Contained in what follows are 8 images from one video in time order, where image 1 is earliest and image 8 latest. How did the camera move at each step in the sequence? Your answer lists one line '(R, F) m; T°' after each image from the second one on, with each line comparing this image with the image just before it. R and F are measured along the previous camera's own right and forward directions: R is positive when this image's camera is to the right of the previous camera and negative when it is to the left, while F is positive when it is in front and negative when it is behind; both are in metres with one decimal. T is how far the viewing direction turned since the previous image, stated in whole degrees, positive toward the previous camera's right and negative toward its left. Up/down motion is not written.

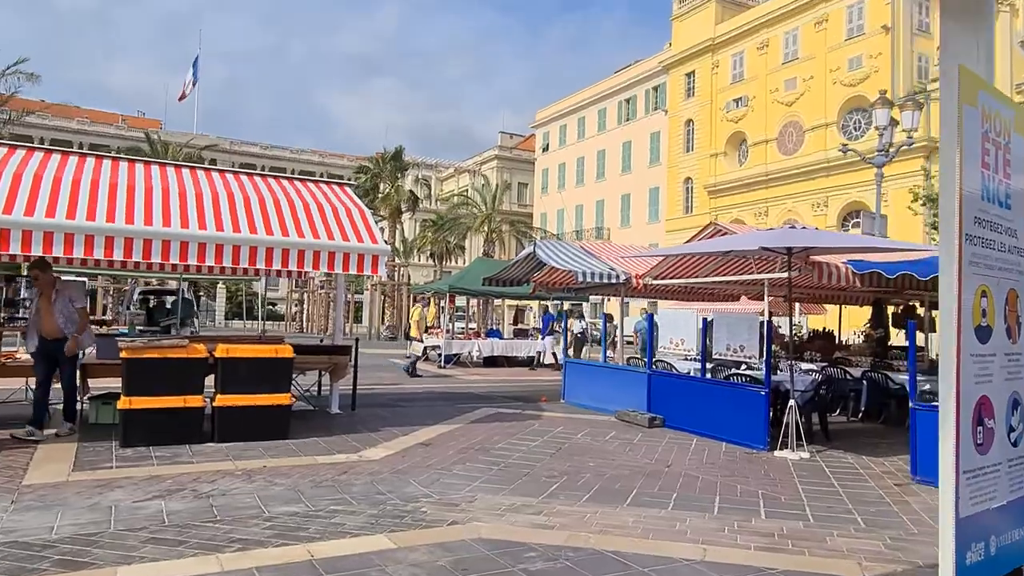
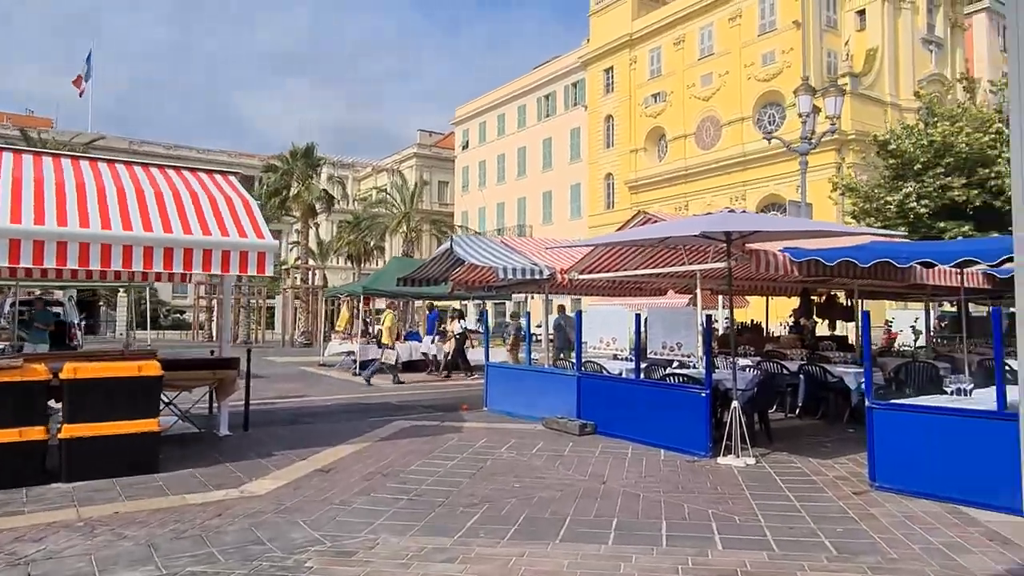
(+0.1, +1.0) m; +6°
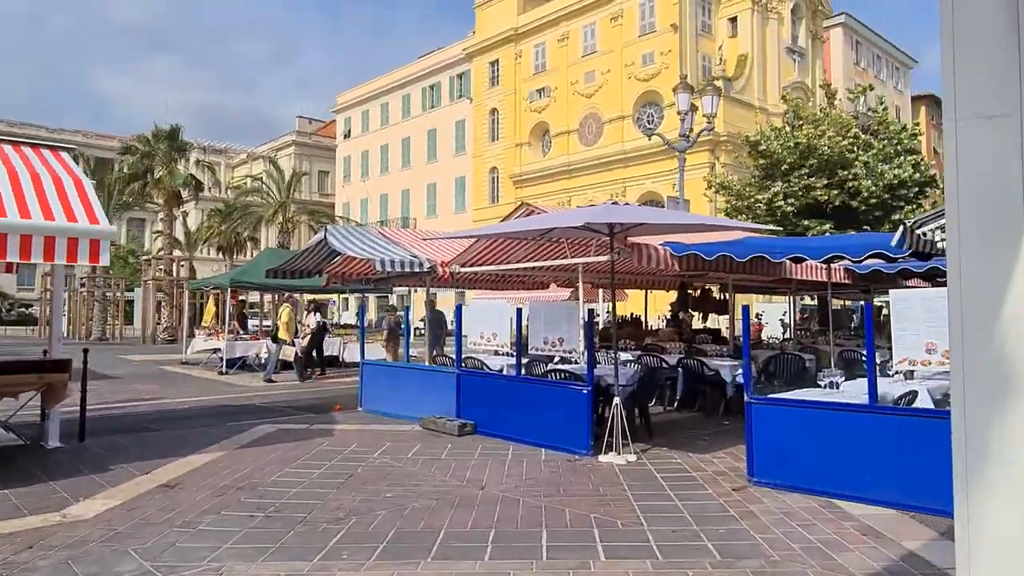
(+0.1, +0.4) m; +9°
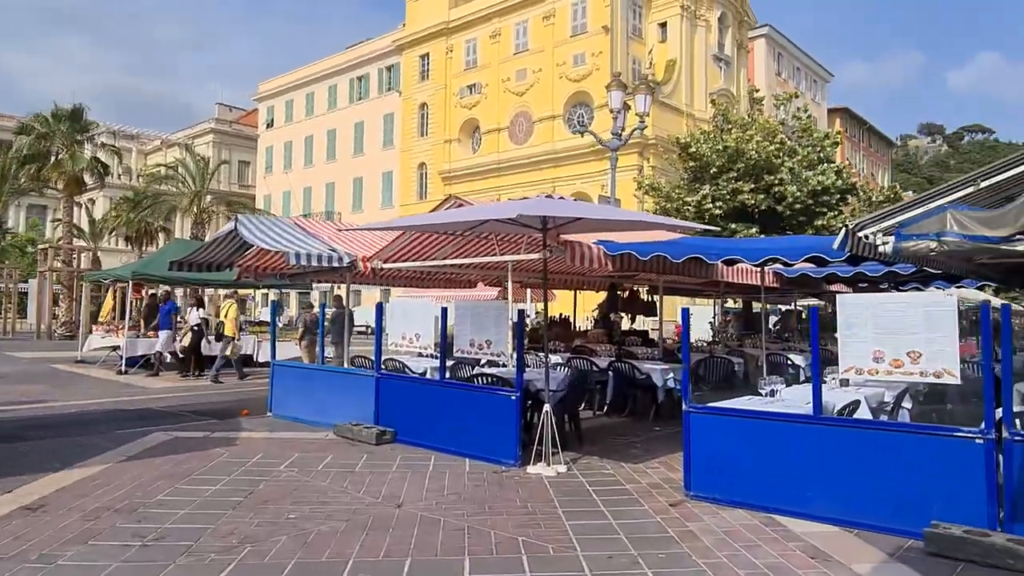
(0.0, +0.5) m; +6°
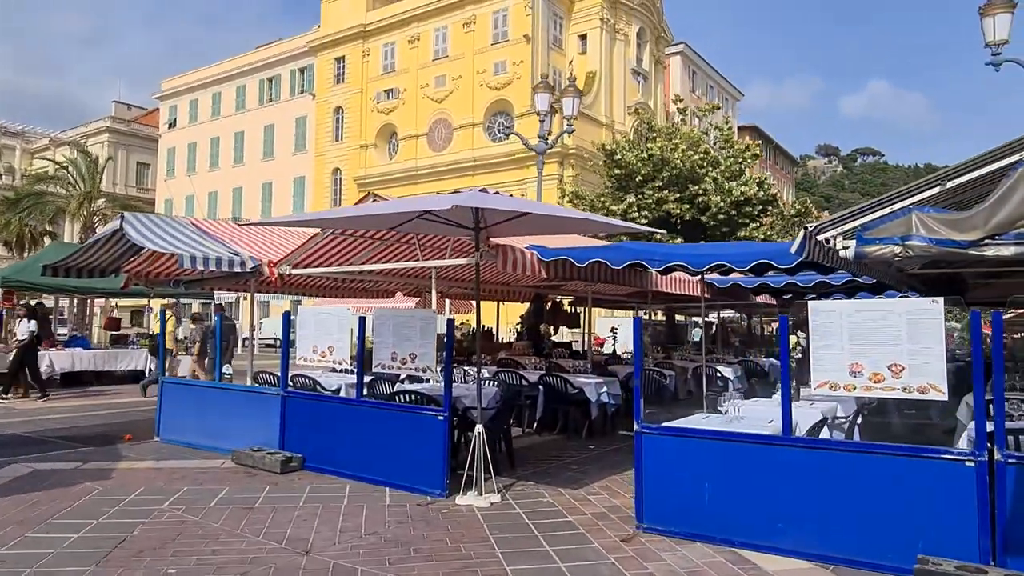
(-0.1, +0.8) m; +7°
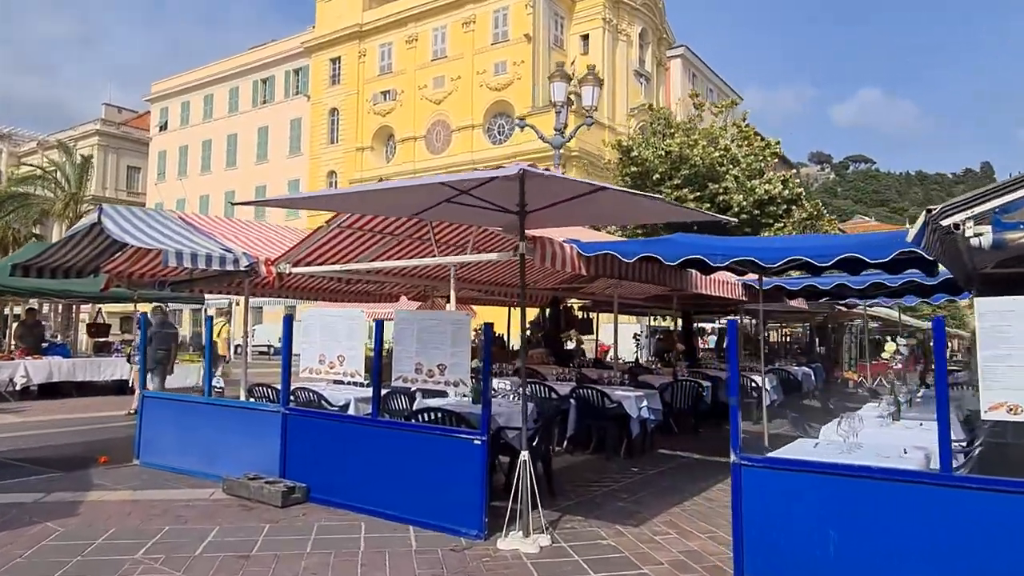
(-0.4, +1.1) m; +1°
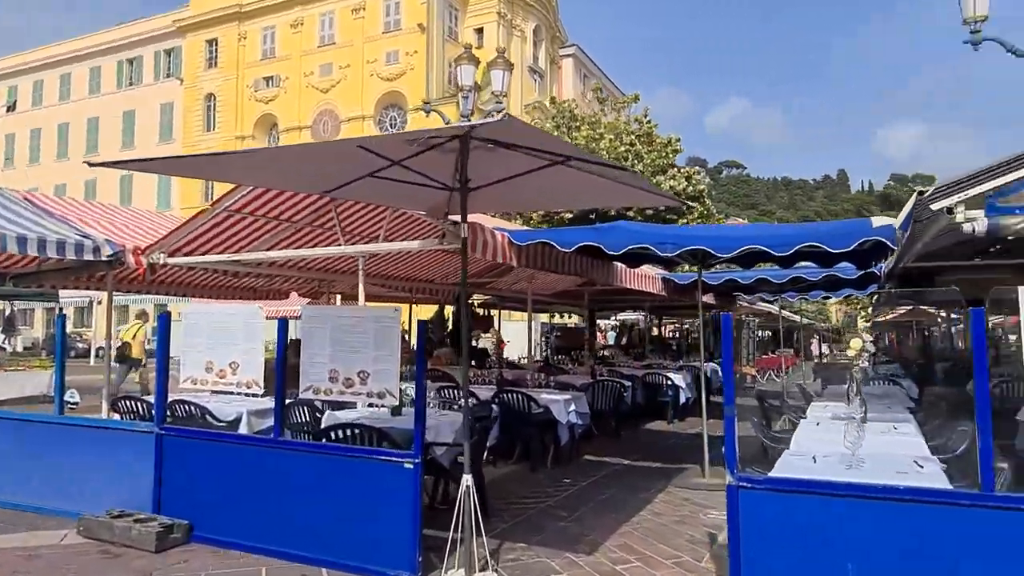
(-0.3, +0.9) m; +9°
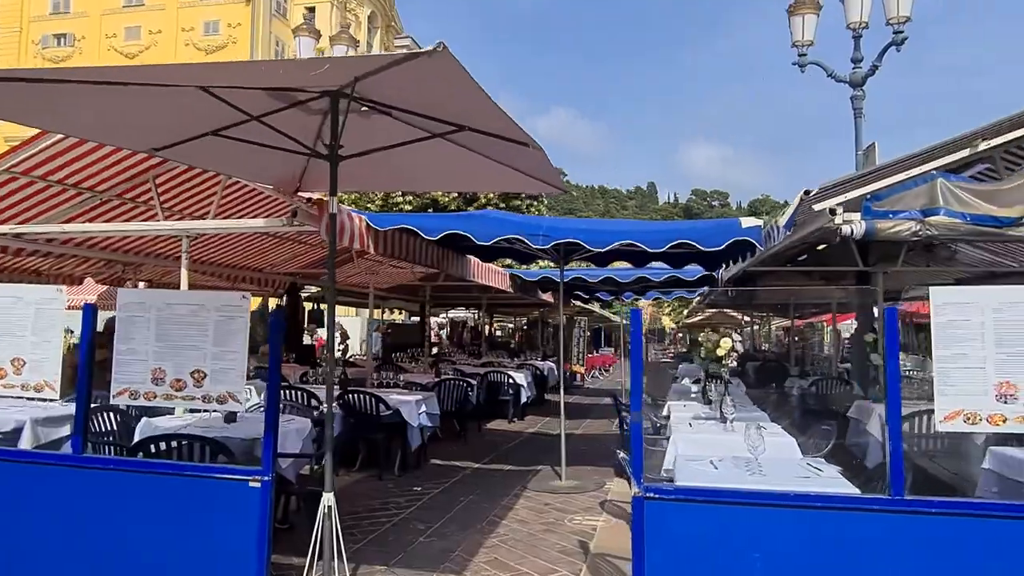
(-0.3, +0.5) m; +14°
